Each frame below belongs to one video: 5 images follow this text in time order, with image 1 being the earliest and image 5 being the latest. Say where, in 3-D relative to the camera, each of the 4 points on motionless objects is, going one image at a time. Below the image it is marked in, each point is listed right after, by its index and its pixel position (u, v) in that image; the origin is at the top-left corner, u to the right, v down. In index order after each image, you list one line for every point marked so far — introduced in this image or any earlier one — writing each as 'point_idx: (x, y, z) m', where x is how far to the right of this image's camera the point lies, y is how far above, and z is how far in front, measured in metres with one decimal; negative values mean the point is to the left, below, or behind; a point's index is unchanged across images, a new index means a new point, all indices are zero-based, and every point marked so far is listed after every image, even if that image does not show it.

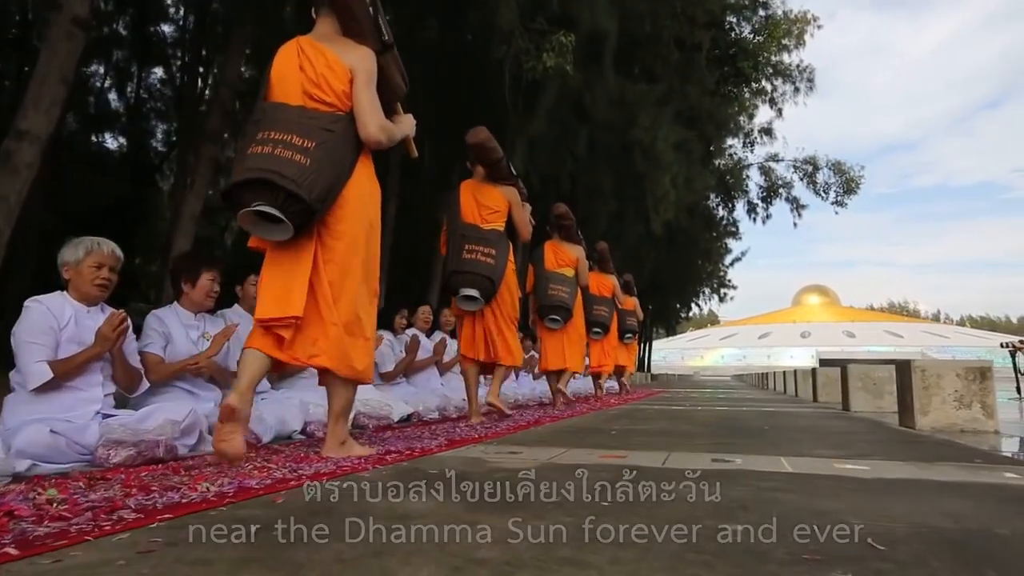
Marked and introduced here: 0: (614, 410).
0: (+1.0, -1.2, +6.7) m
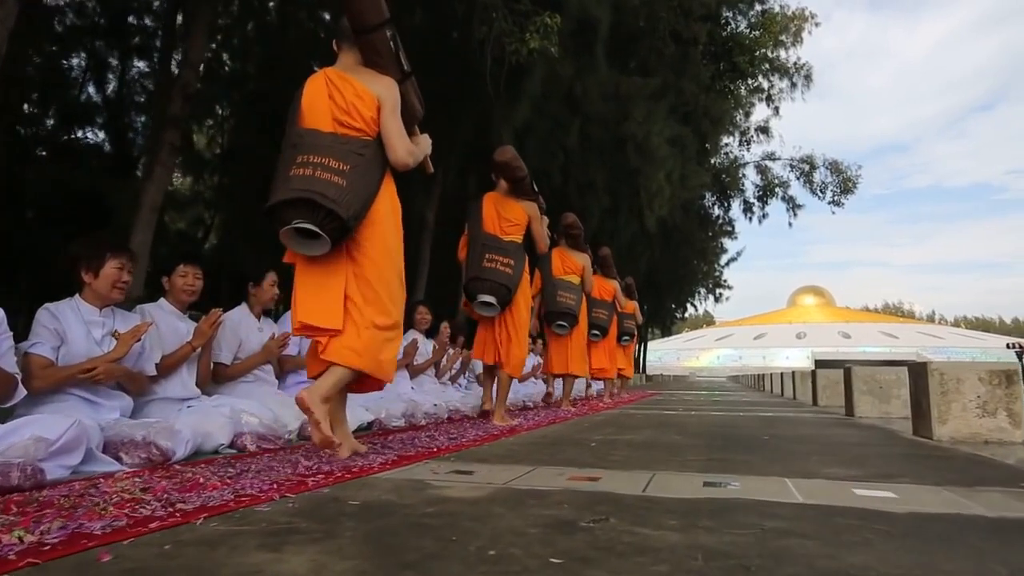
0: (+0.8, -1.2, +6.2) m
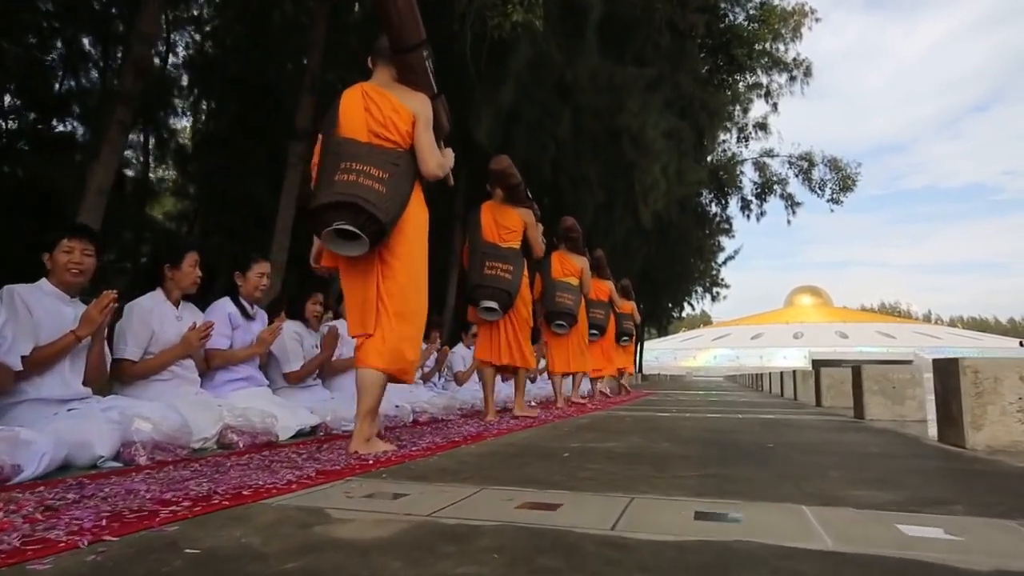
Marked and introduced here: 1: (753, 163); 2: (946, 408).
0: (+0.6, -1.1, +5.6) m
1: (+7.0, +3.6, +19.7) m
2: (+2.9, -0.8, +4.5) m
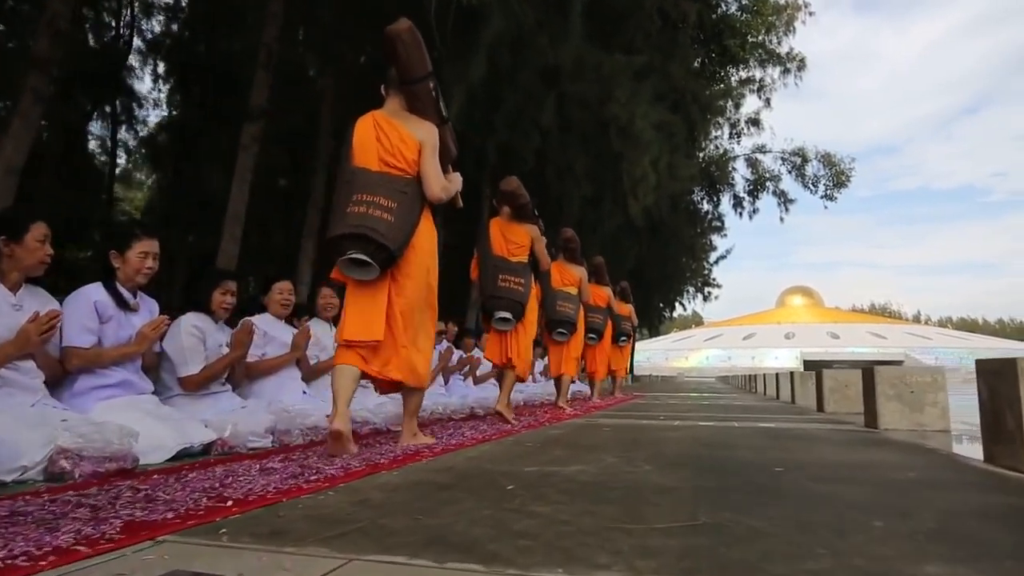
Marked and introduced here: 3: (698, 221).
0: (+0.3, -1.0, +4.9) m
1: (+6.5, +3.7, +19.0) m
2: (+2.6, -0.7, +3.8) m
3: (+5.4, +2.0, +19.7) m
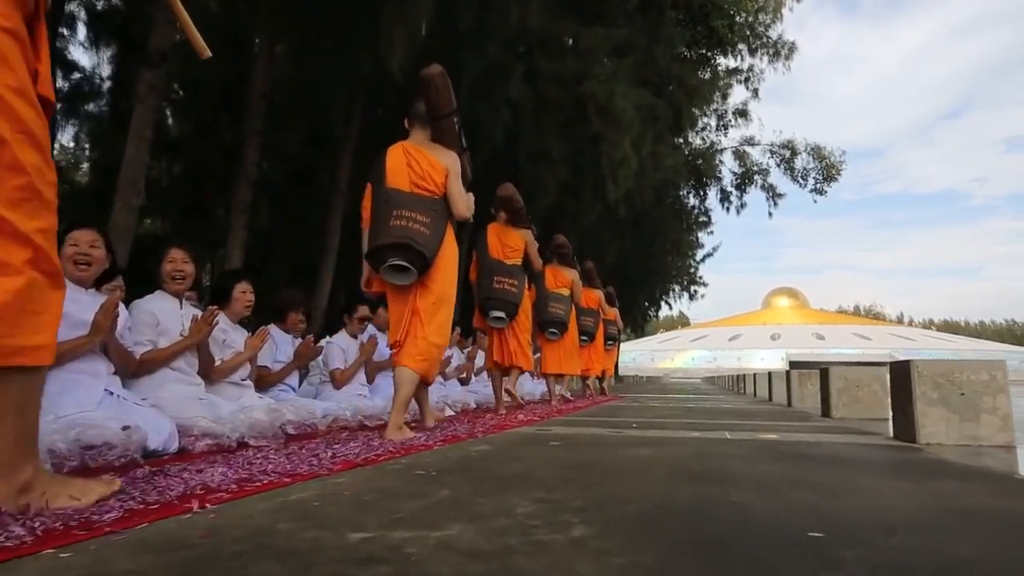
0: (-0.1, -0.8, +3.5) m
1: (+5.8, +3.8, +17.8) m
2: (+2.2, -0.5, +2.5) m
3: (+4.7, +2.1, +18.5) m
